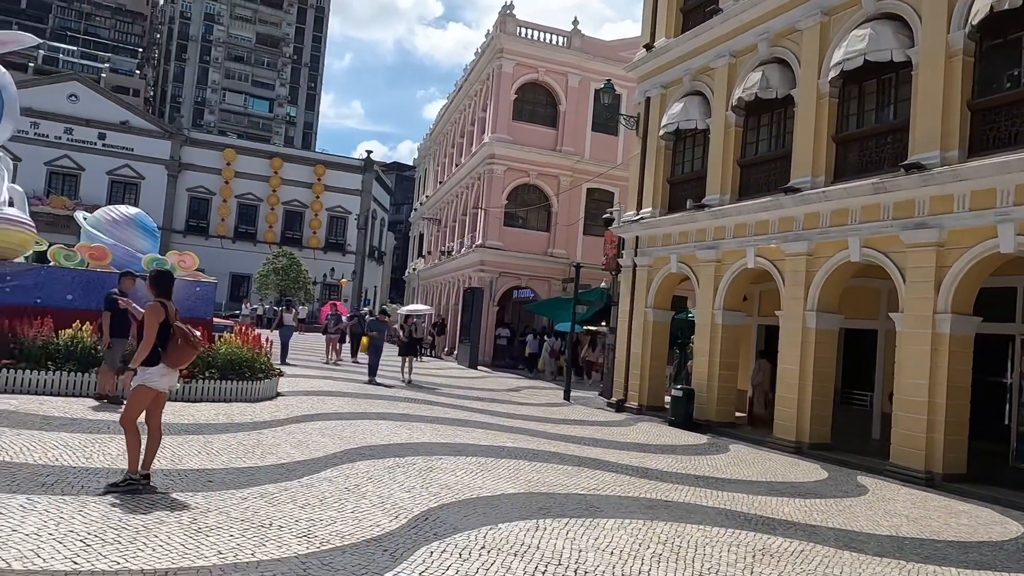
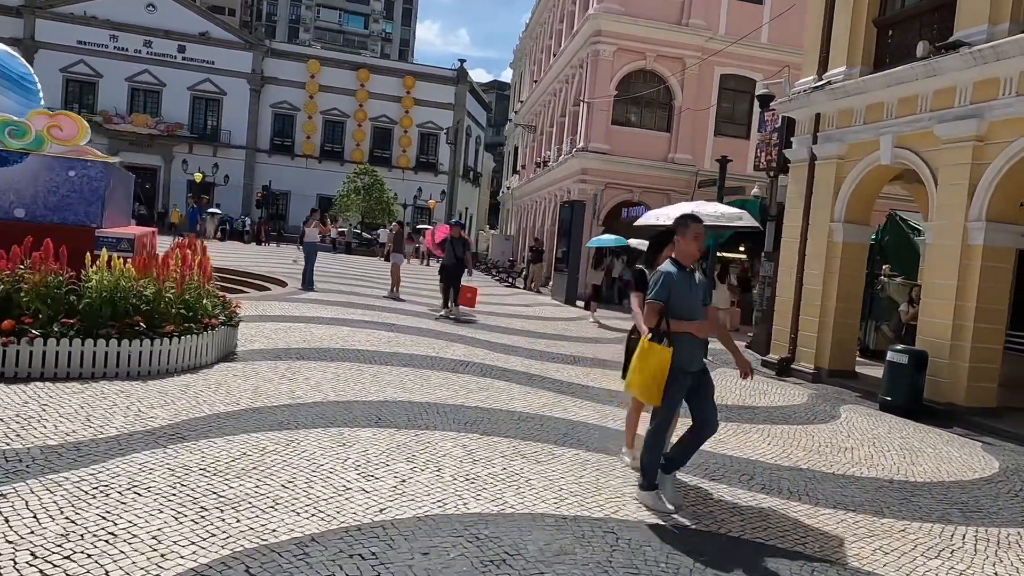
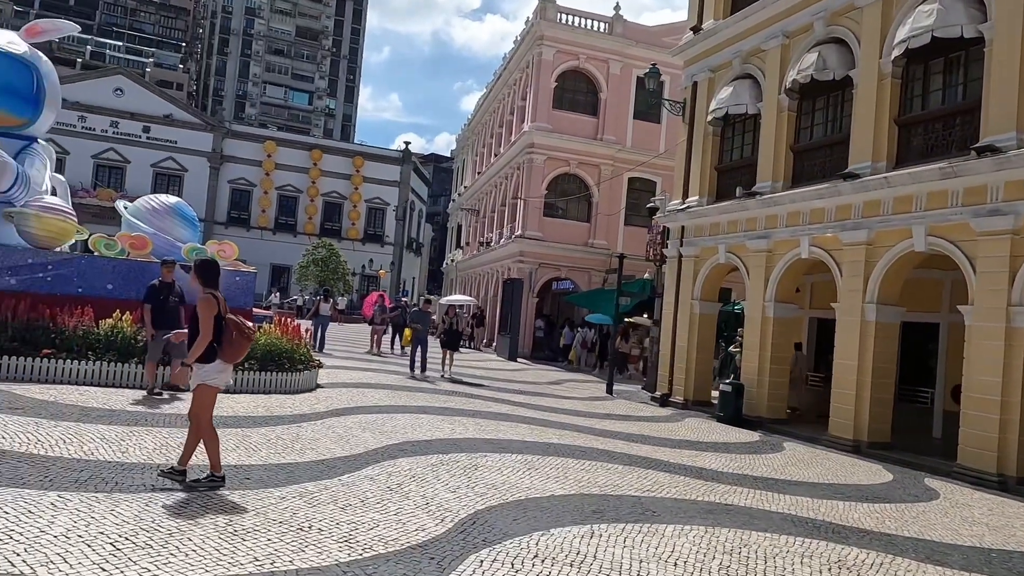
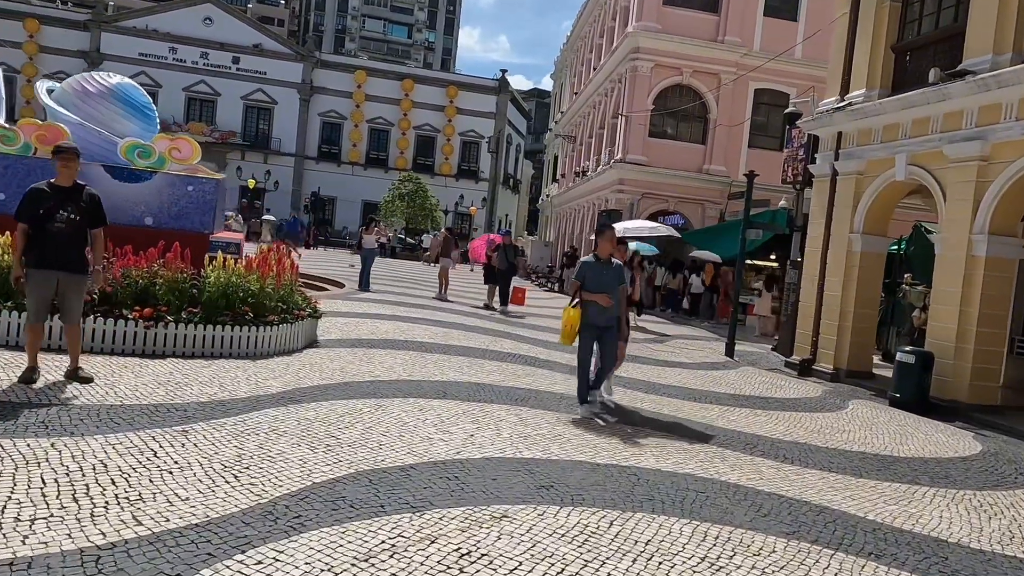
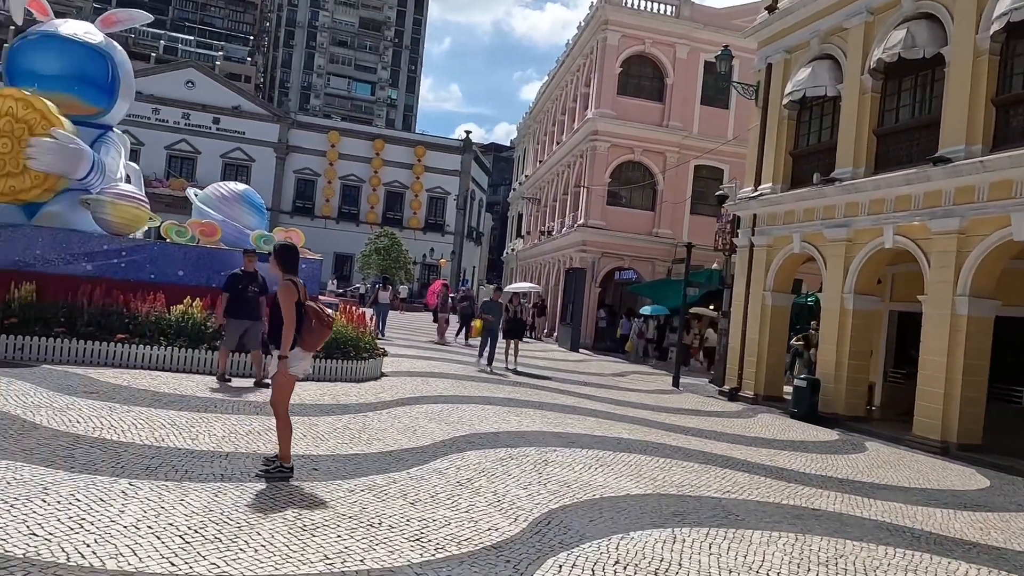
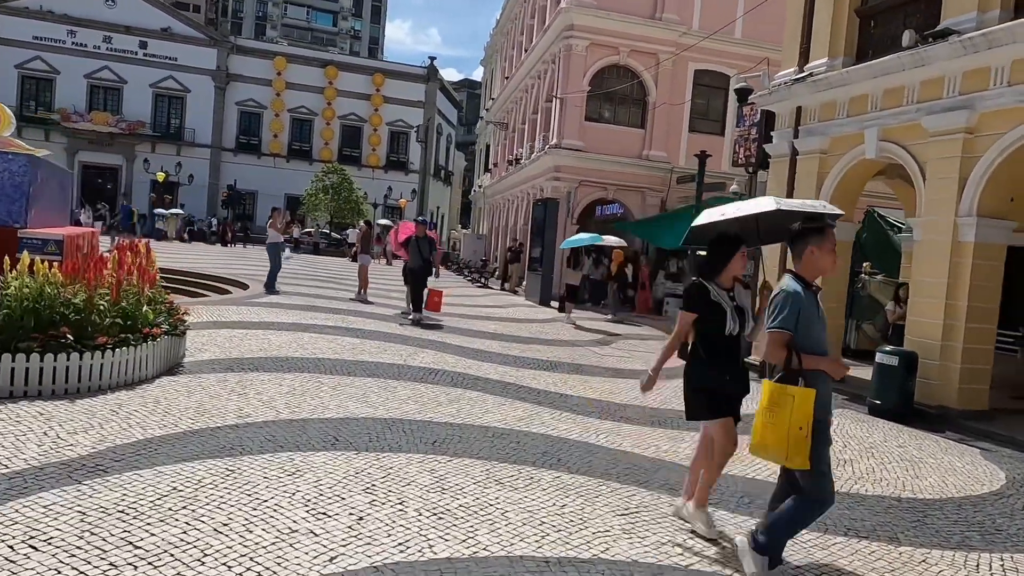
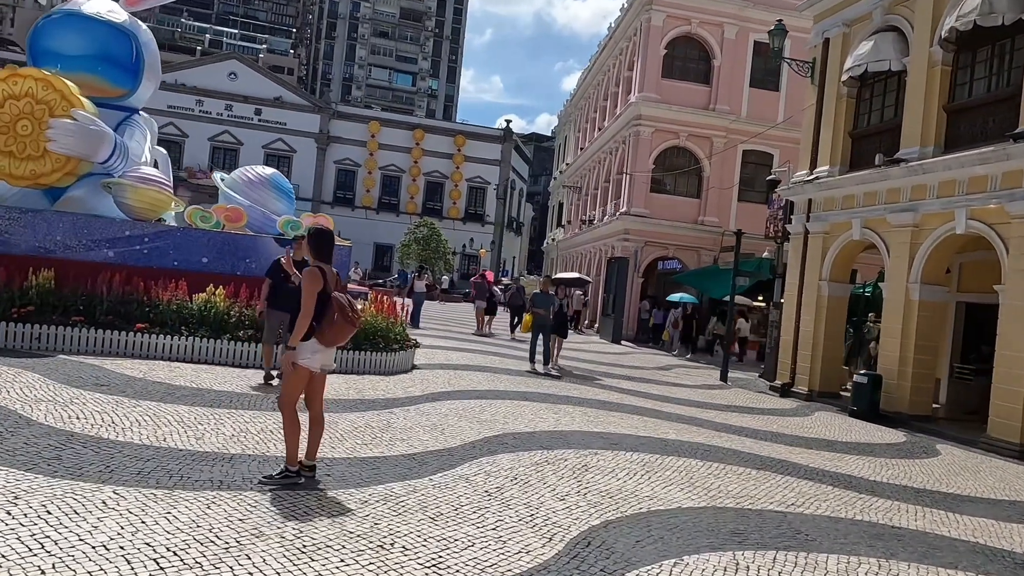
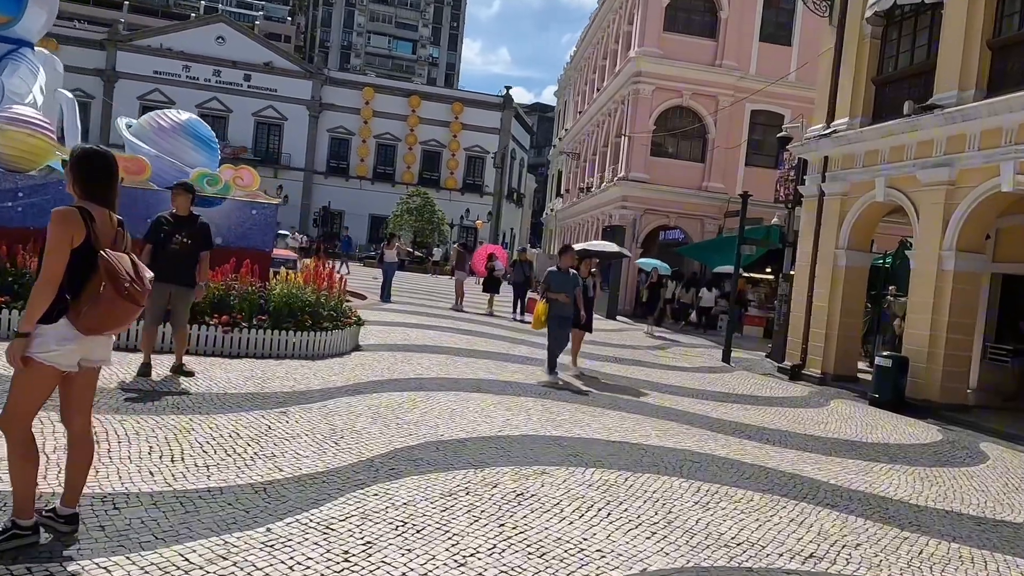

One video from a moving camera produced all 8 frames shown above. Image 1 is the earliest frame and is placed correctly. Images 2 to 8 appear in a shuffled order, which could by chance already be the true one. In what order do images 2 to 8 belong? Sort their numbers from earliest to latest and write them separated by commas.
3, 5, 7, 8, 4, 2, 6
